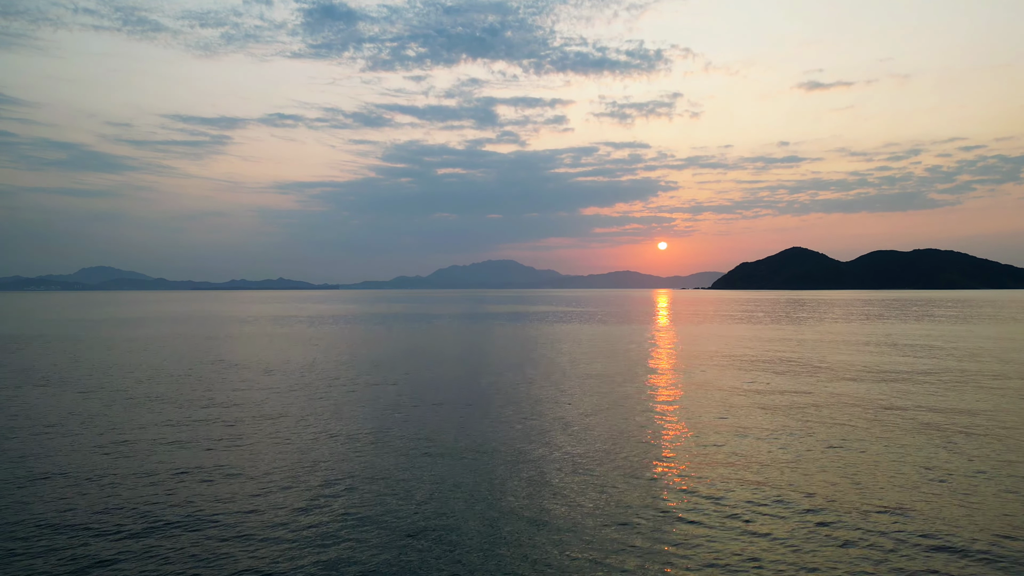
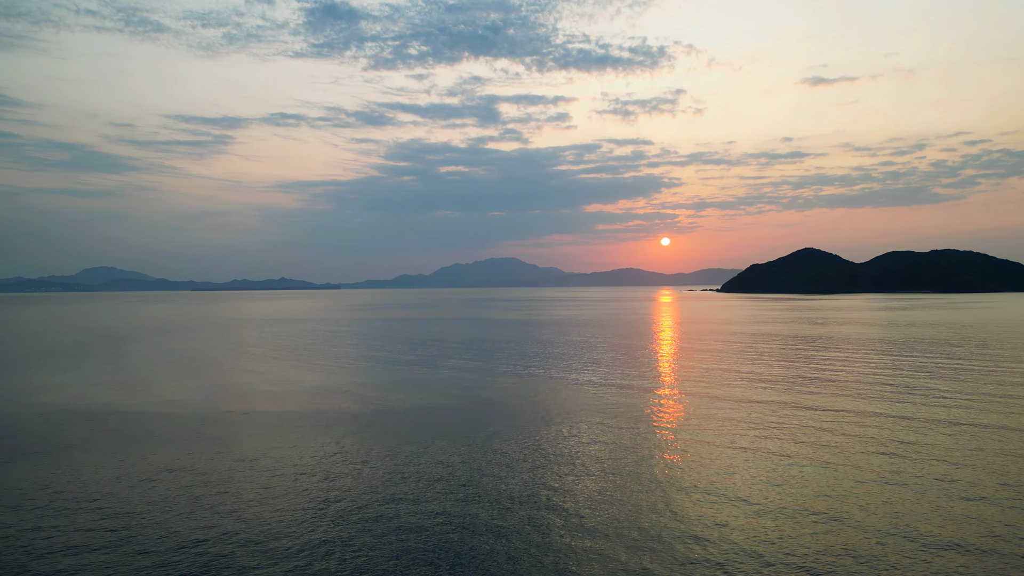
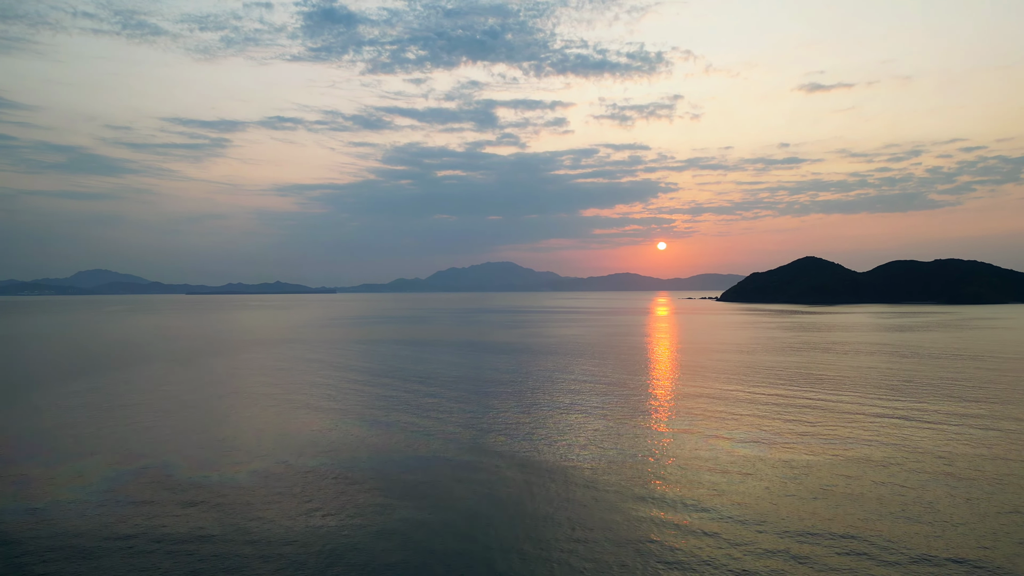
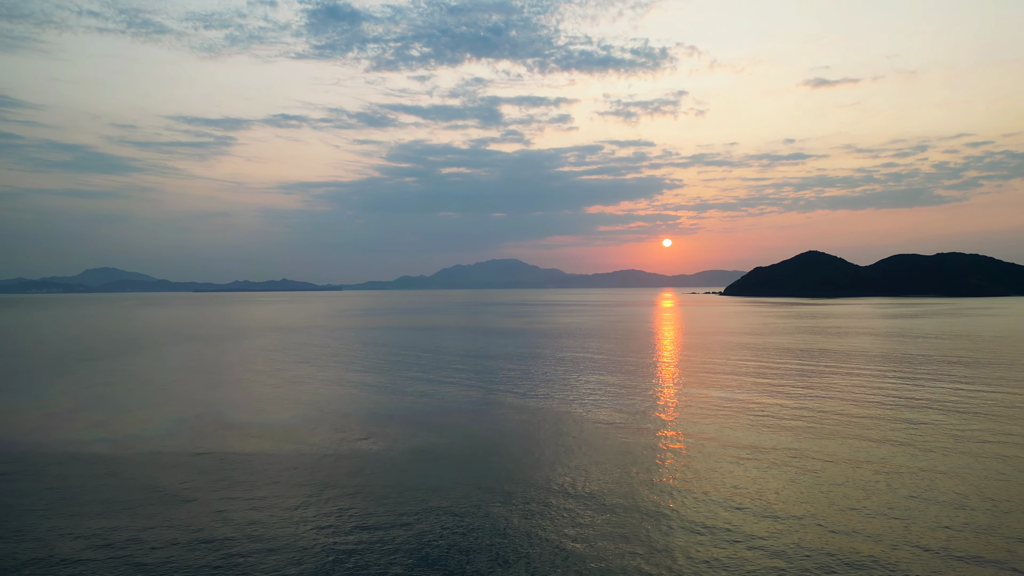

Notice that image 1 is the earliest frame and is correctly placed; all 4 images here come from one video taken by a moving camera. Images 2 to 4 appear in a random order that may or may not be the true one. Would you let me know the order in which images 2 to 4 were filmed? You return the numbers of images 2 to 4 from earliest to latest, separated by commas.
2, 4, 3
